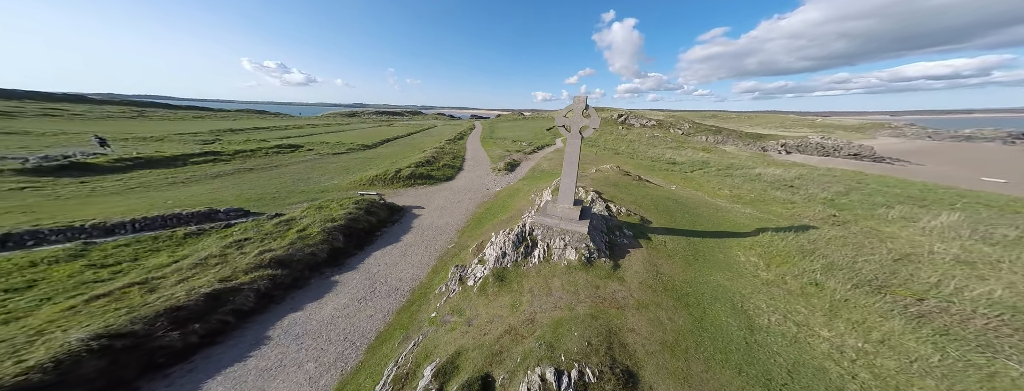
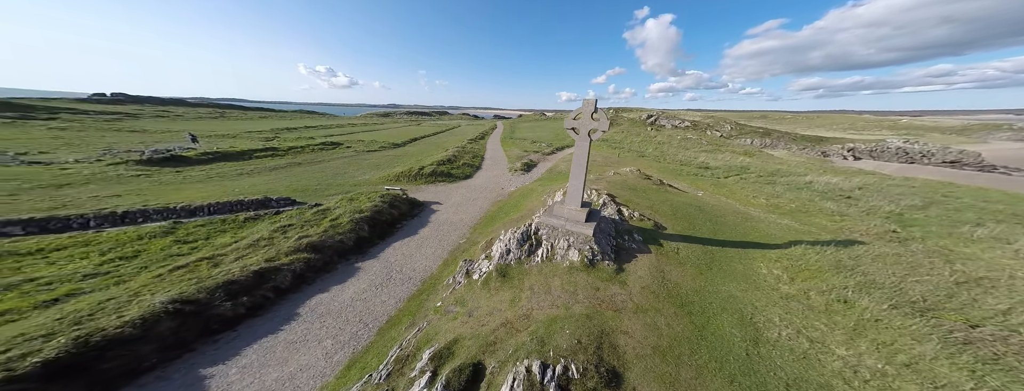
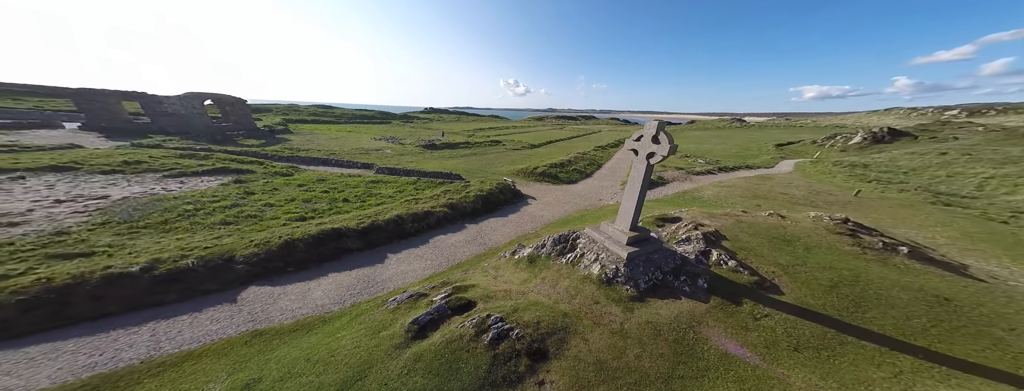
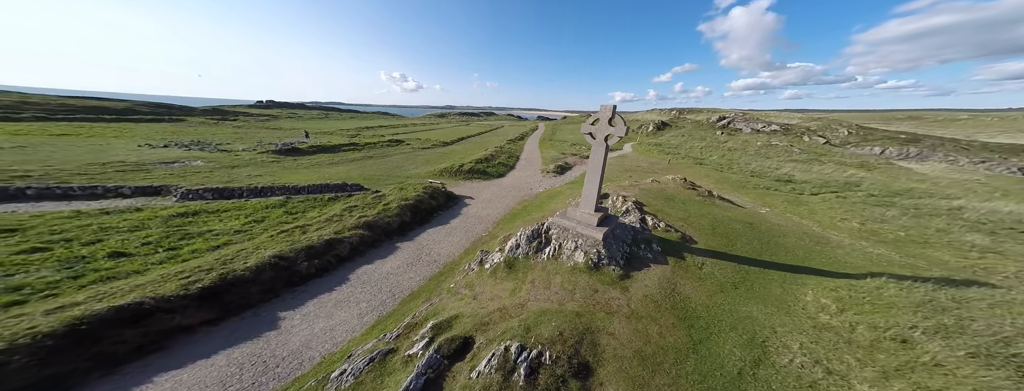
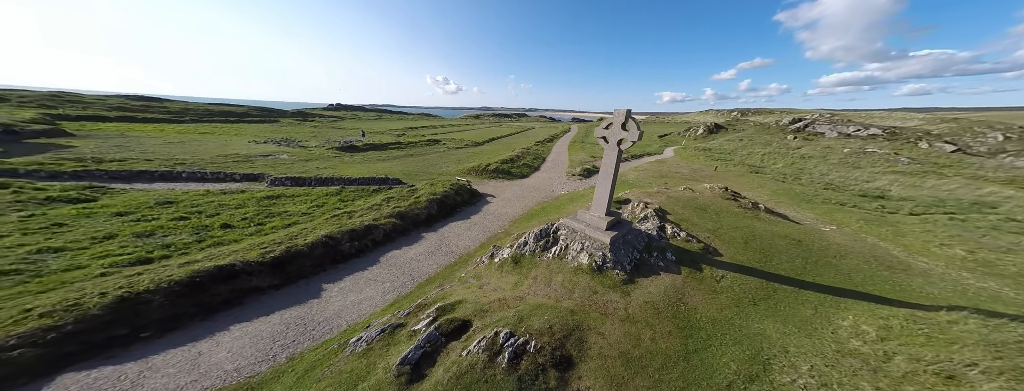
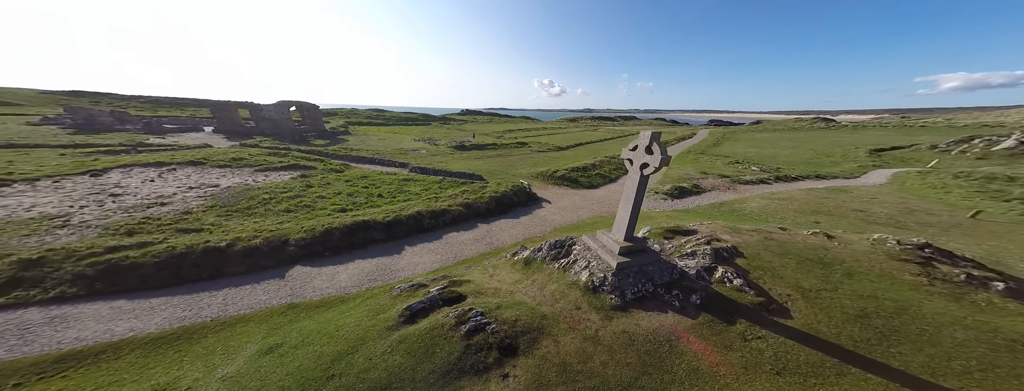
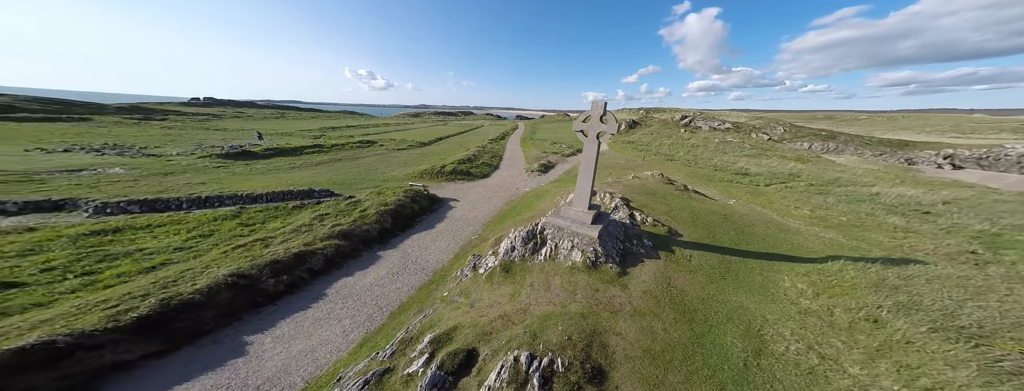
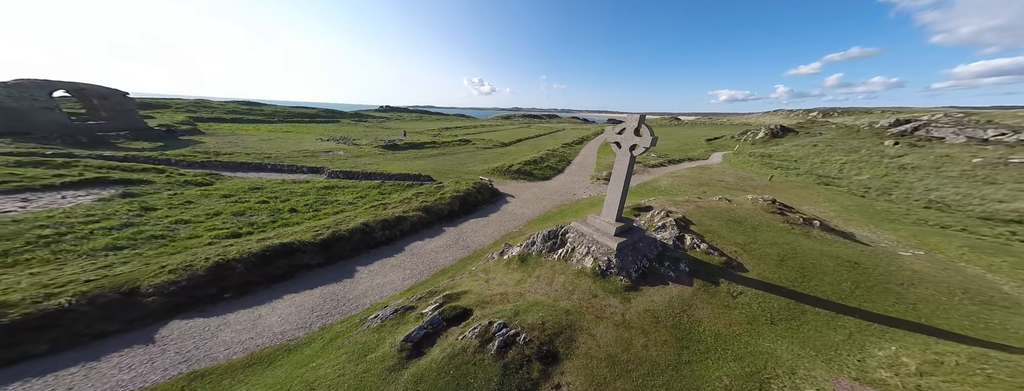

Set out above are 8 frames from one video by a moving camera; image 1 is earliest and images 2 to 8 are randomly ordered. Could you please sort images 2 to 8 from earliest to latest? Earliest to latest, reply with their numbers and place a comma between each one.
2, 7, 4, 5, 8, 3, 6
